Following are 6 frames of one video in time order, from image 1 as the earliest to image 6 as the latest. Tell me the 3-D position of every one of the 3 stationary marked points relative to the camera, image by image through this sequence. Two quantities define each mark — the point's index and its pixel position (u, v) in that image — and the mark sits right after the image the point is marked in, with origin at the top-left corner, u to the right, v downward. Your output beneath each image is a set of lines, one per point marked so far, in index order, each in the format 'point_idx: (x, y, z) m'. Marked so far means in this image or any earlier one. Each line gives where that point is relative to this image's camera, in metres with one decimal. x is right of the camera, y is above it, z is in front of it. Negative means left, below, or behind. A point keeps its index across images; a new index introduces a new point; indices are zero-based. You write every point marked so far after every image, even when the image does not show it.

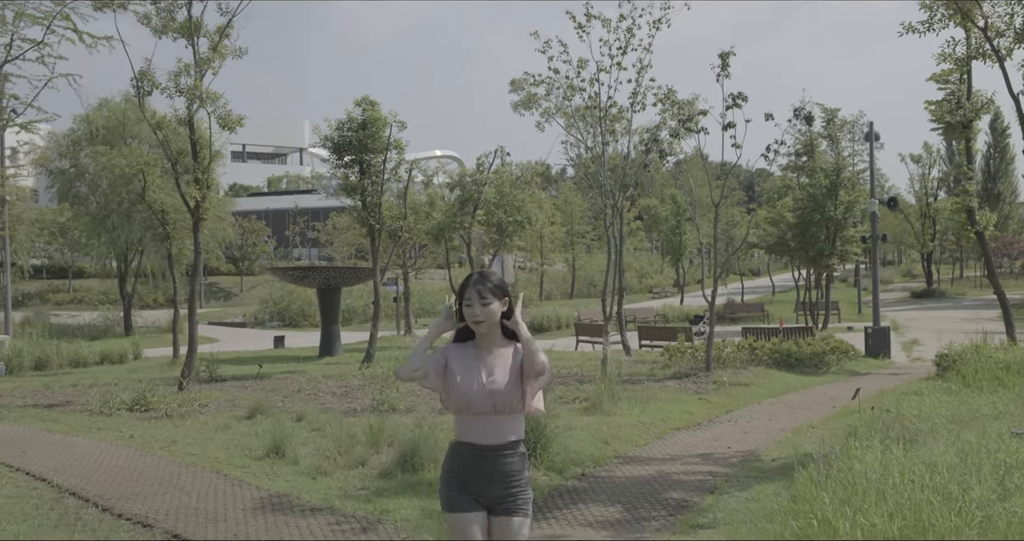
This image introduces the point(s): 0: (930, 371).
0: (+7.4, -1.8, +14.8) m
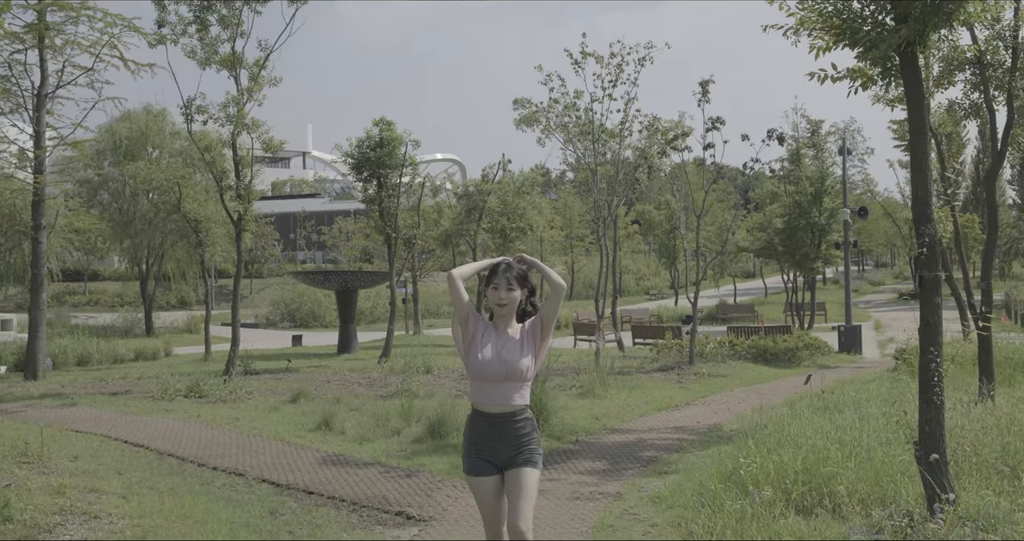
0: (+7.5, -1.8, +16.5) m
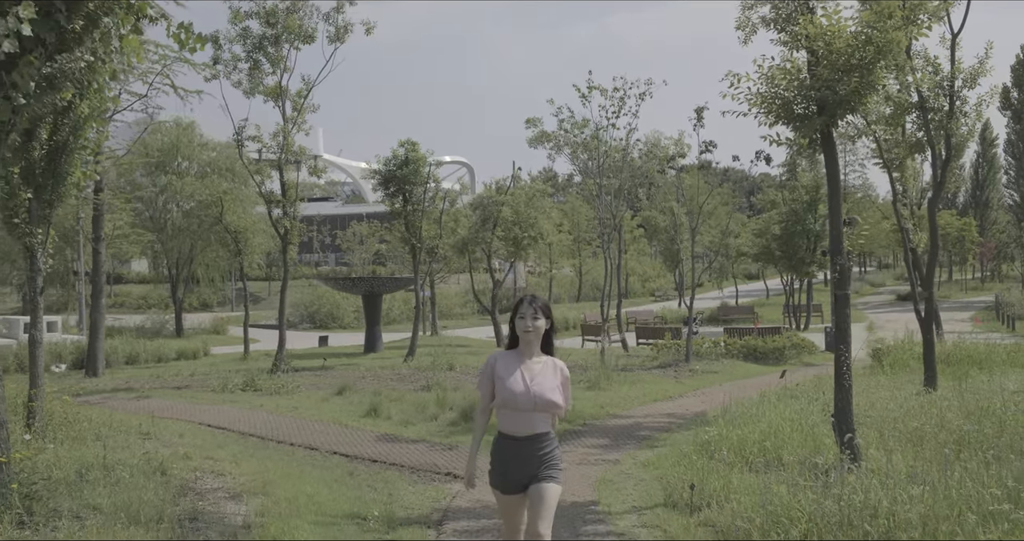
0: (+7.8, -2.0, +18.2) m
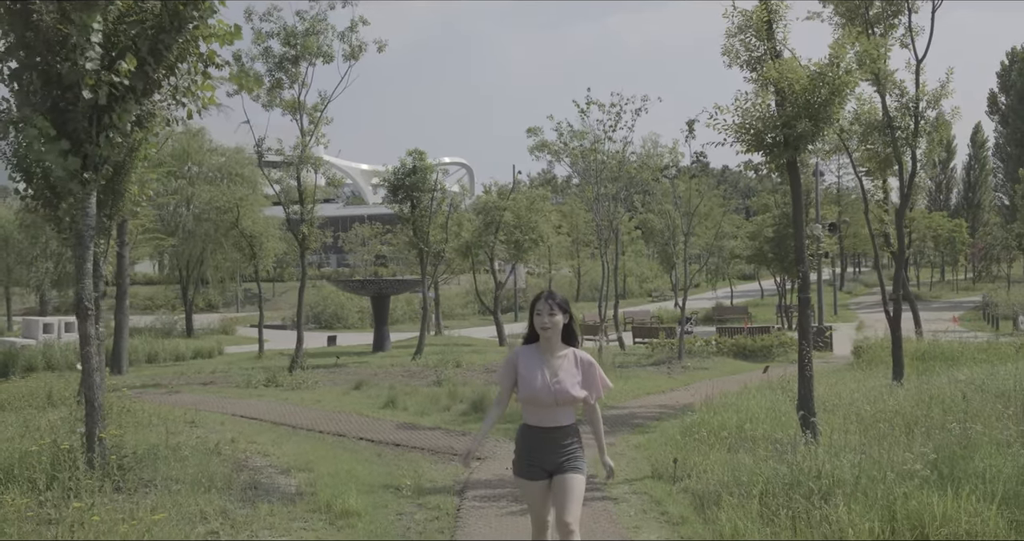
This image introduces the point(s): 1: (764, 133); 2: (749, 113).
0: (+7.9, -2.0, +19.3) m
1: (+2.3, +1.3, +7.7) m
2: (+2.2, +1.5, +7.8) m
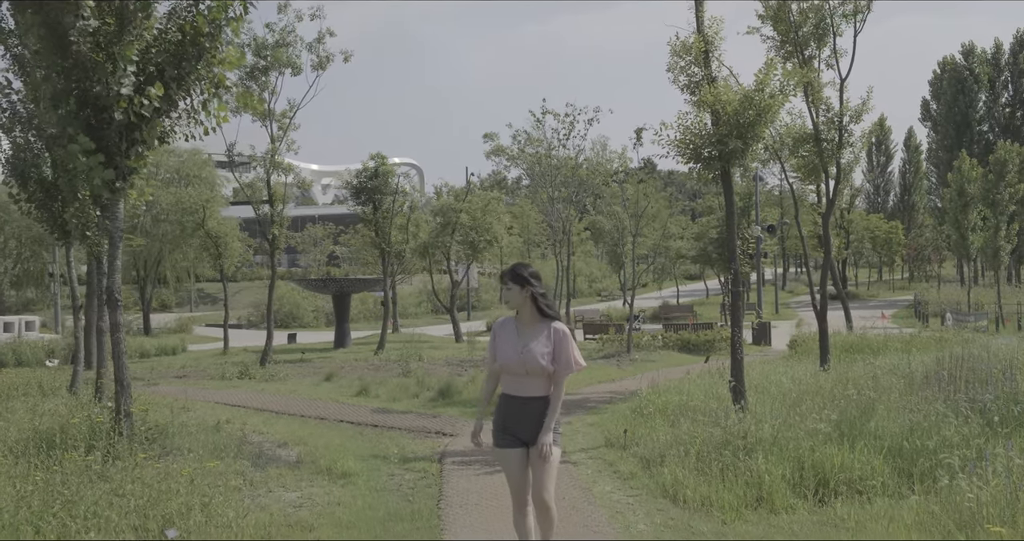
0: (+6.9, -2.0, +20.8) m
1: (+2.0, +1.3, +8.9) m
2: (+1.9, +1.5, +9.0) m
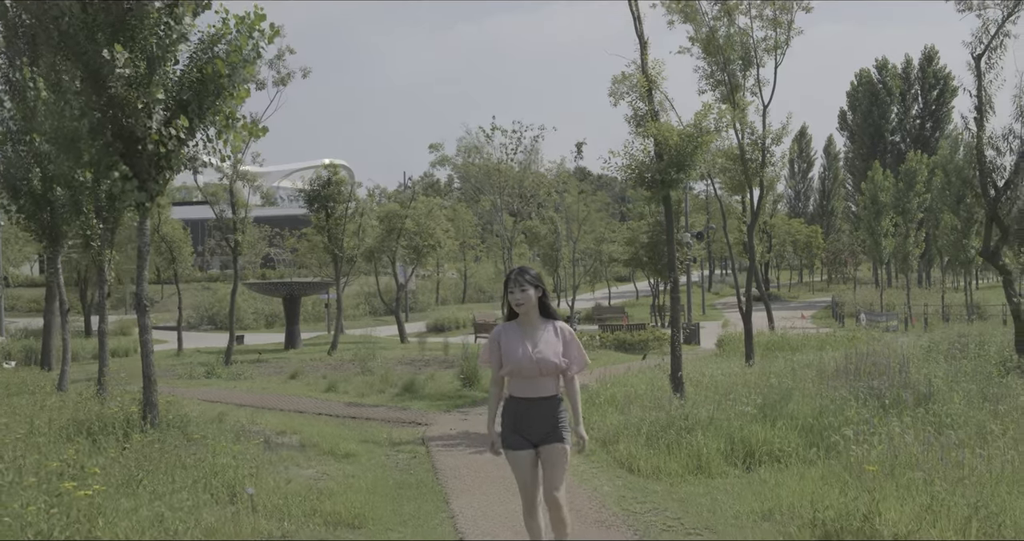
0: (+5.5, -2.1, +22.5) m
1: (+1.7, +1.2, +10.3) m
2: (+1.6, +1.4, +10.4) m
